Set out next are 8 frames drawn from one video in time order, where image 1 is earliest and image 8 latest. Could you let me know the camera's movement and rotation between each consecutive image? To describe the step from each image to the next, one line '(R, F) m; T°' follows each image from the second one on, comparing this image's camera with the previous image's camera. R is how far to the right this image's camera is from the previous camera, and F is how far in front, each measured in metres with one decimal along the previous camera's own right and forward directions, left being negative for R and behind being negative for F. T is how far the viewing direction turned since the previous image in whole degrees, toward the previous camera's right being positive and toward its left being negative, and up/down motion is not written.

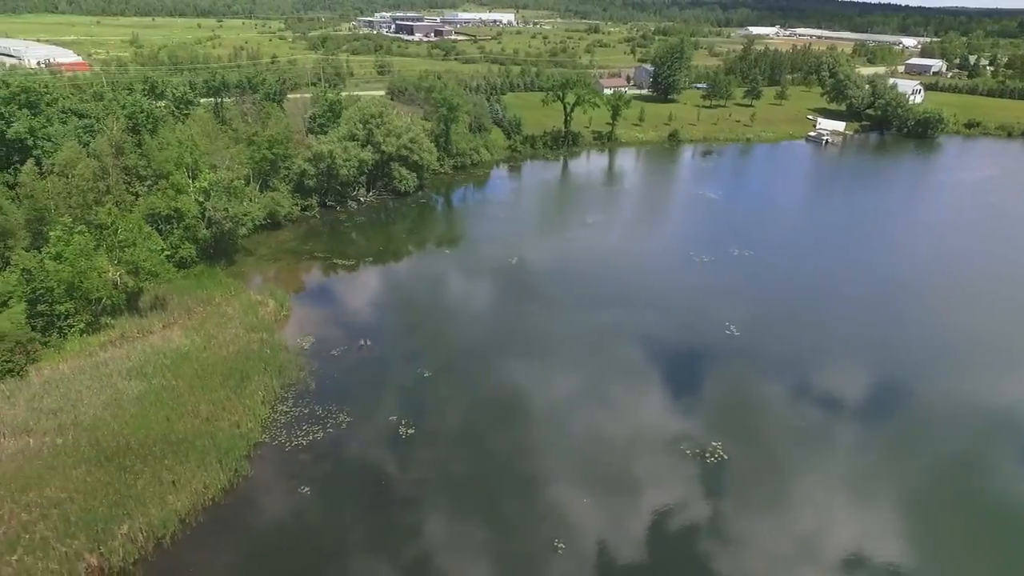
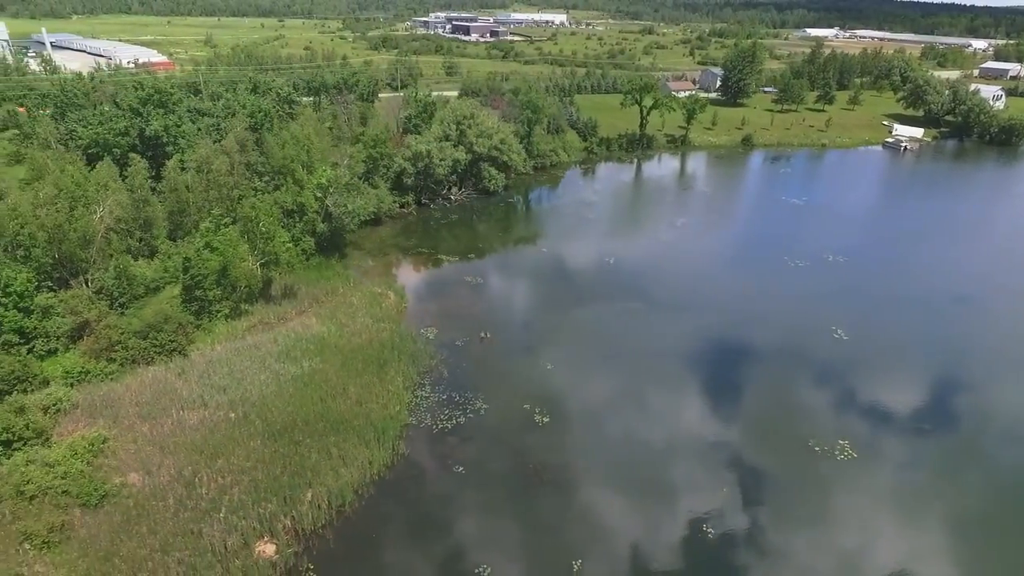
(-4.9, -1.8) m; -3°
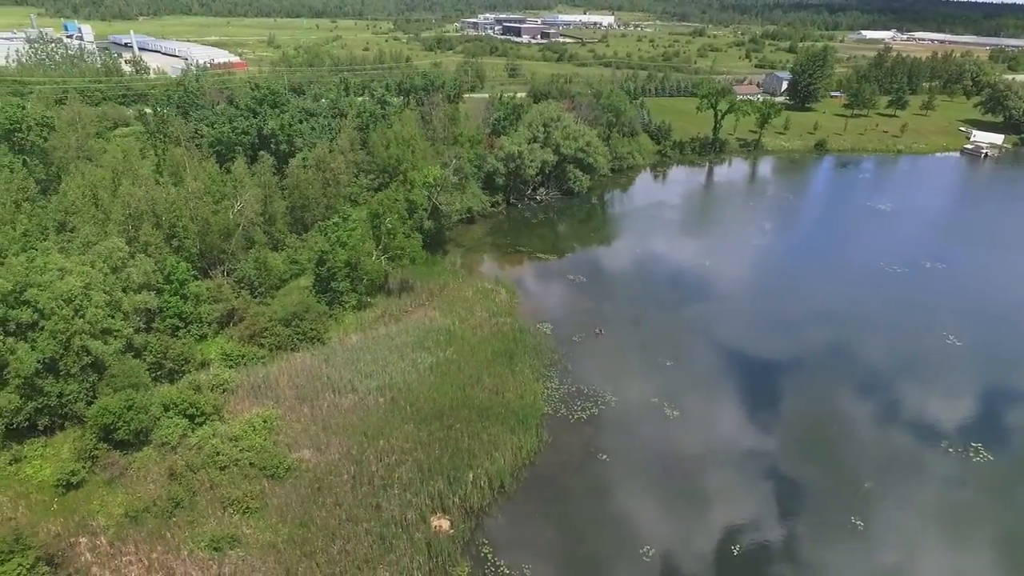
(-5.4, -1.5) m; -3°
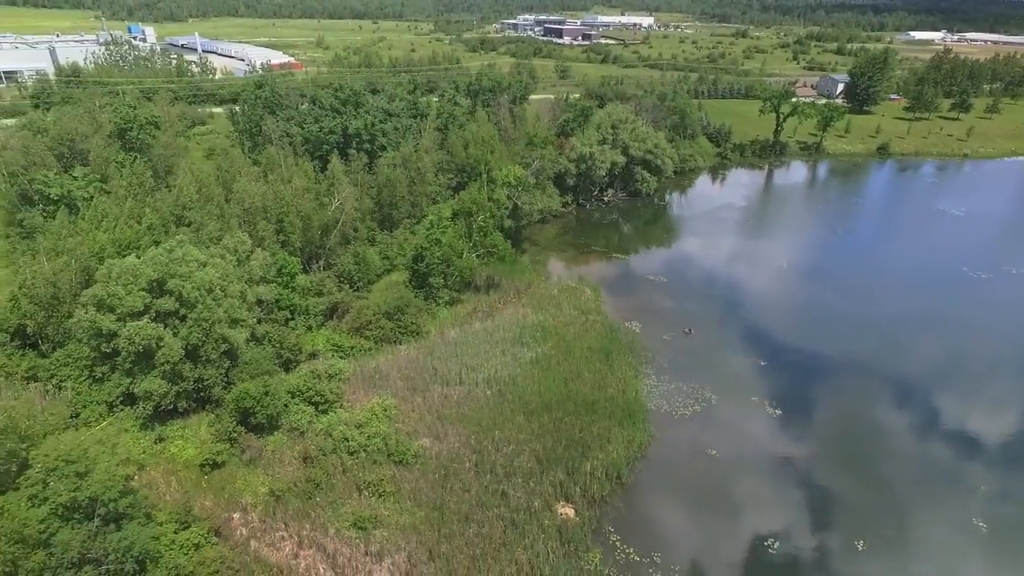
(-4.2, -1.0) m; -2°
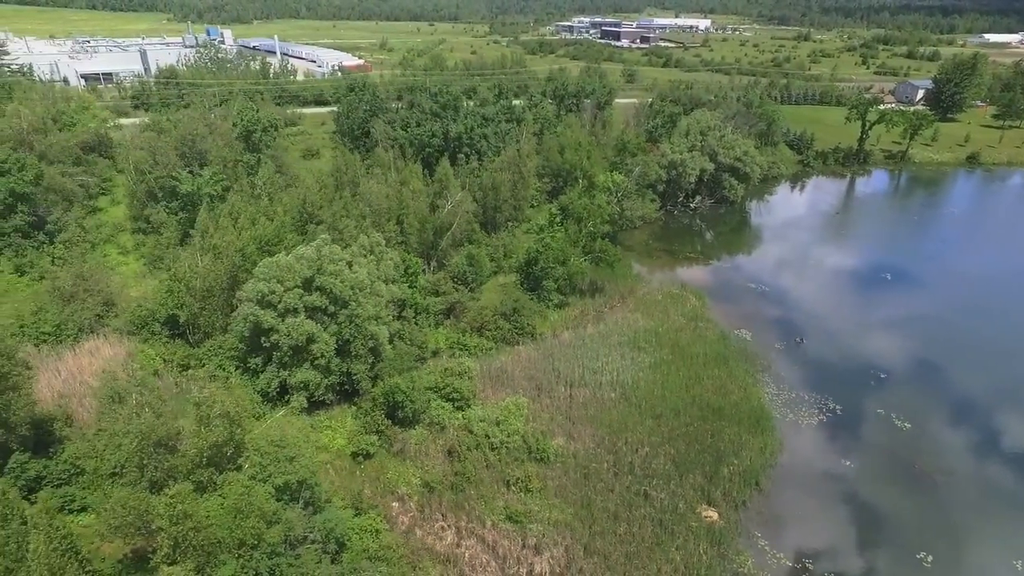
(-4.8, -1.0) m; -4°
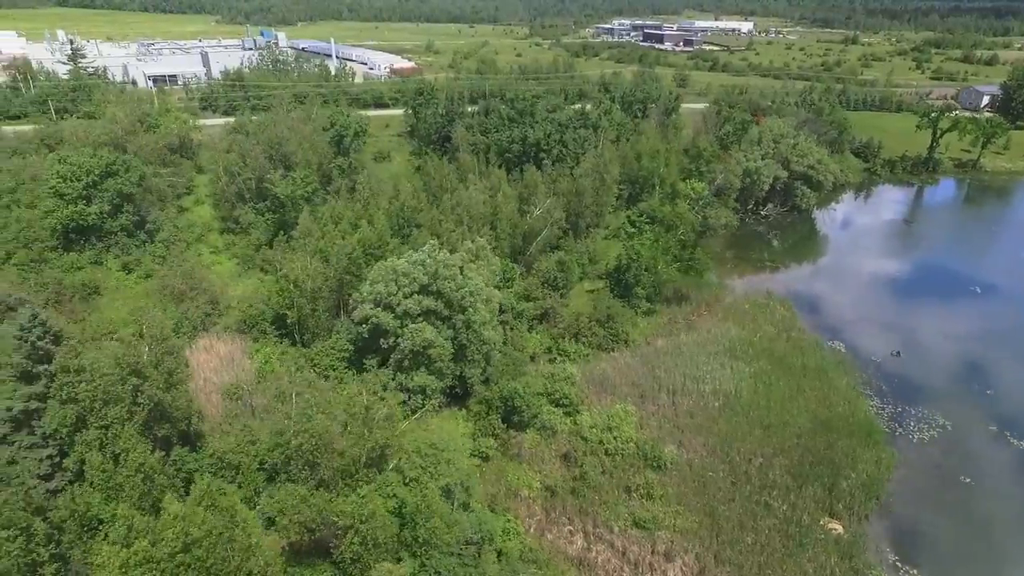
(-4.4, -0.6) m; -2°
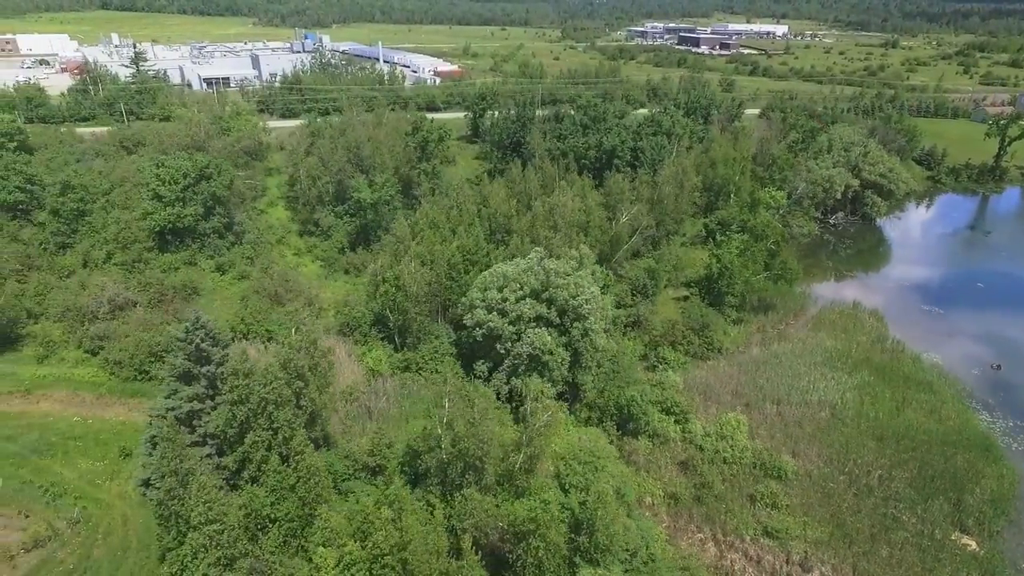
(-4.9, -0.4) m; -2°
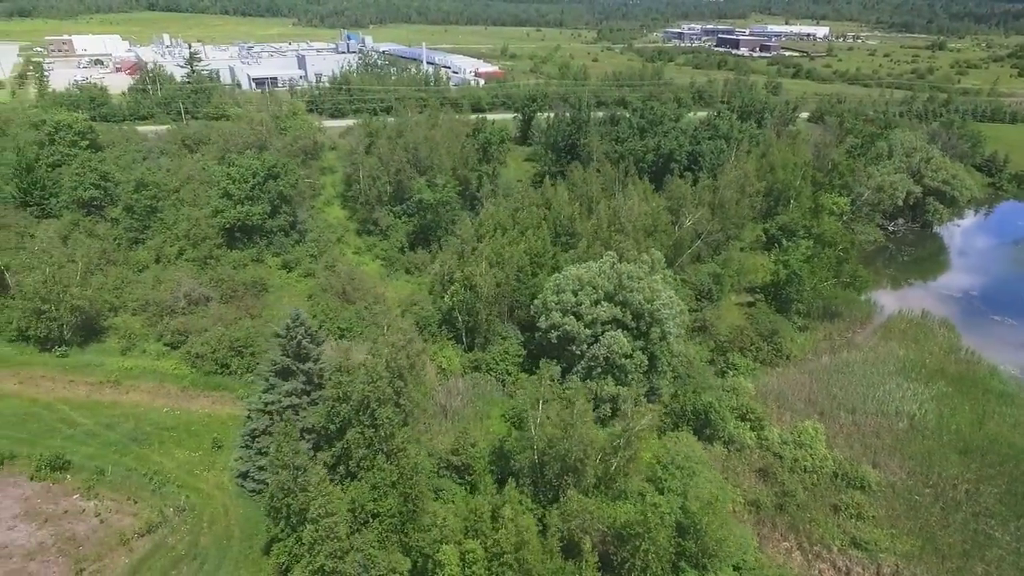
(-2.6, -0.2) m; -2°
